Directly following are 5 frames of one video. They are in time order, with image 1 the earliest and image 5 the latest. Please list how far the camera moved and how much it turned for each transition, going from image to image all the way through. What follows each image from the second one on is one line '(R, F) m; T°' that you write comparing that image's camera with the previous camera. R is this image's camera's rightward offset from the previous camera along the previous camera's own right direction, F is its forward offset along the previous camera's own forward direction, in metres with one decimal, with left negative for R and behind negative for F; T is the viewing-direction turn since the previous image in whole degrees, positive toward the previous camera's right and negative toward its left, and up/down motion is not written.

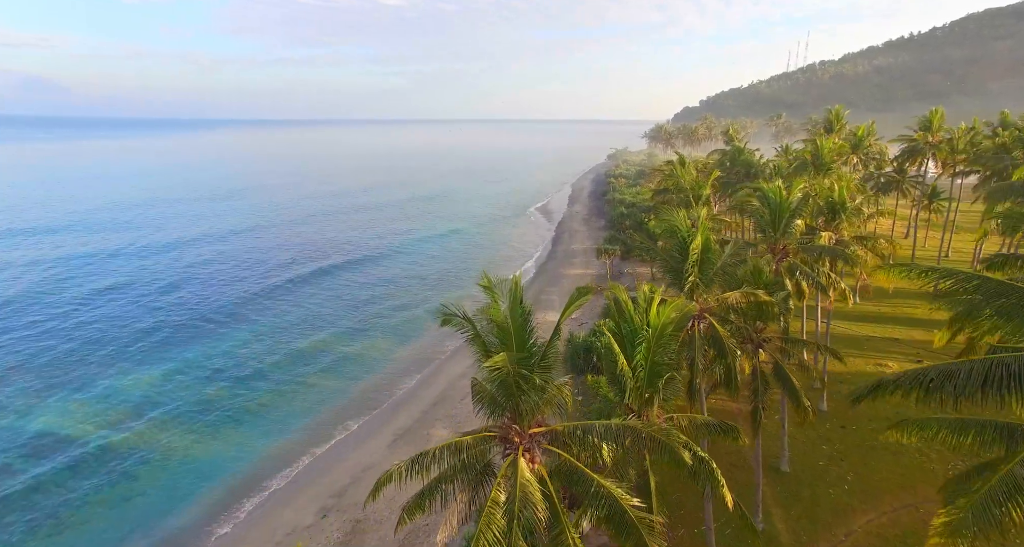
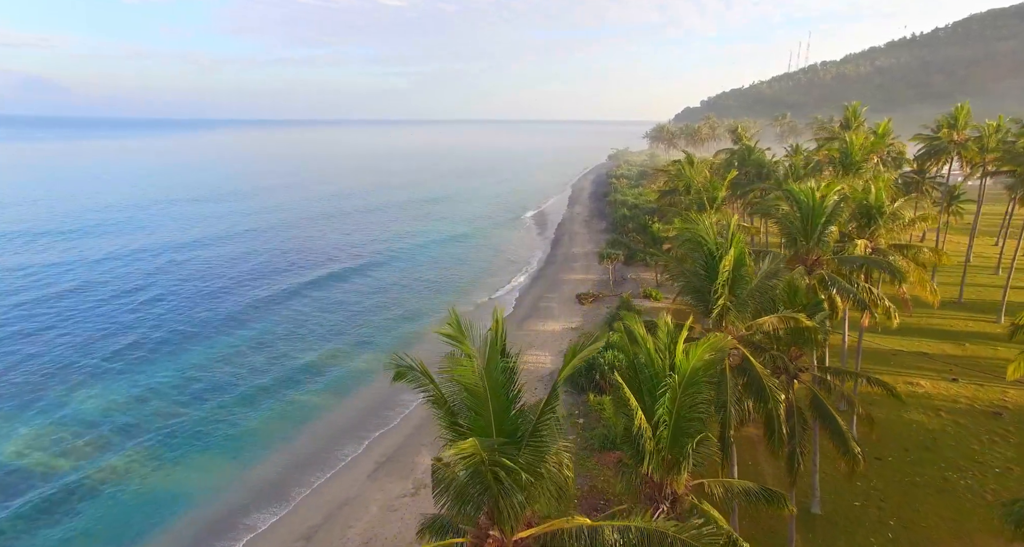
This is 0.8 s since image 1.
(+0.2, +2.5) m; 0°
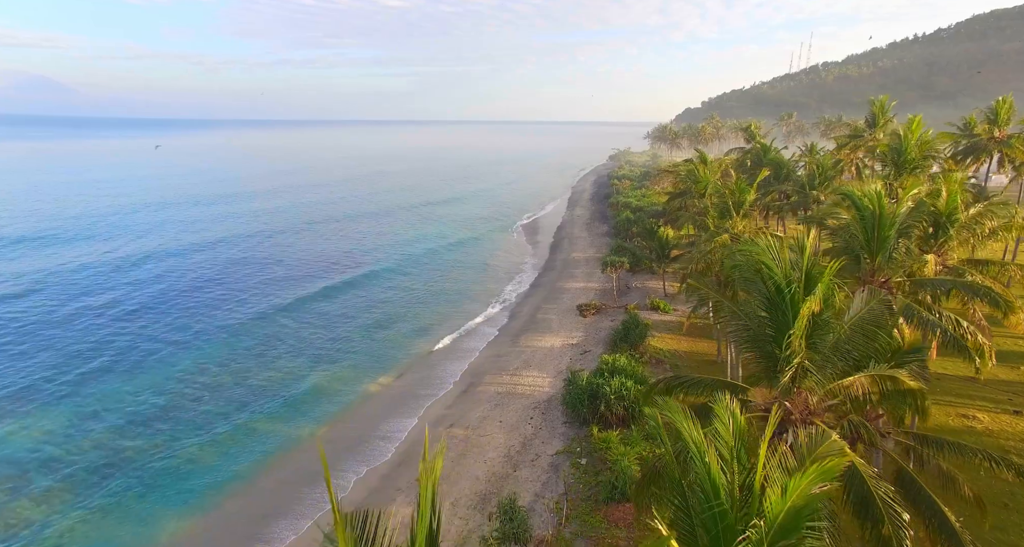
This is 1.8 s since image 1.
(+0.3, +3.4) m; 0°
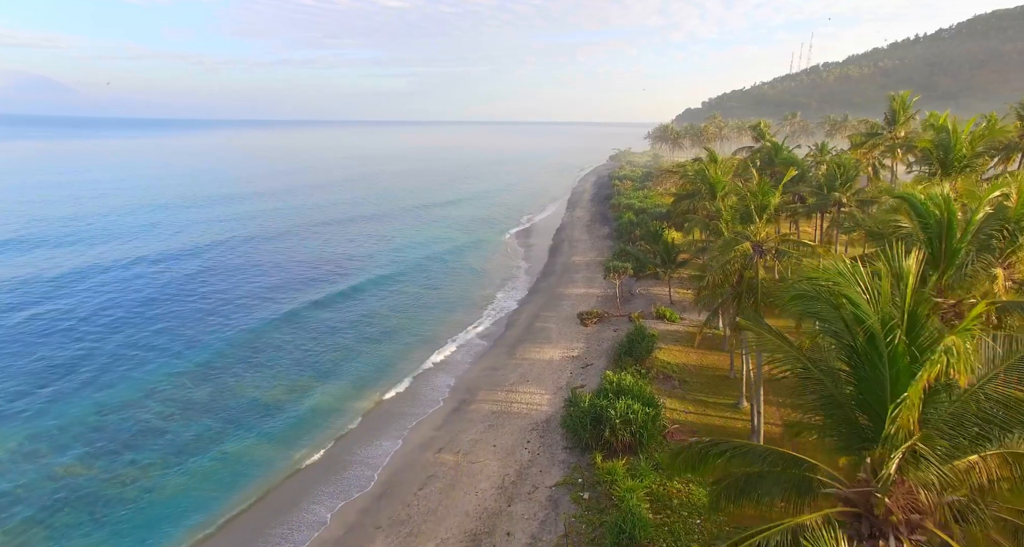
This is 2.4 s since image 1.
(+0.2, +2.3) m; 0°
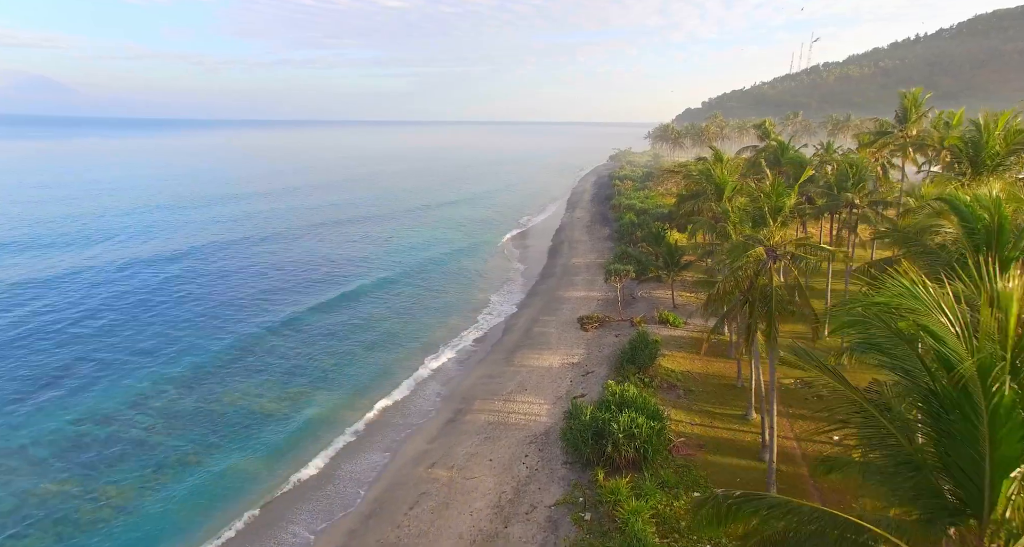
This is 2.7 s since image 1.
(+0.1, +1.2) m; 0°
